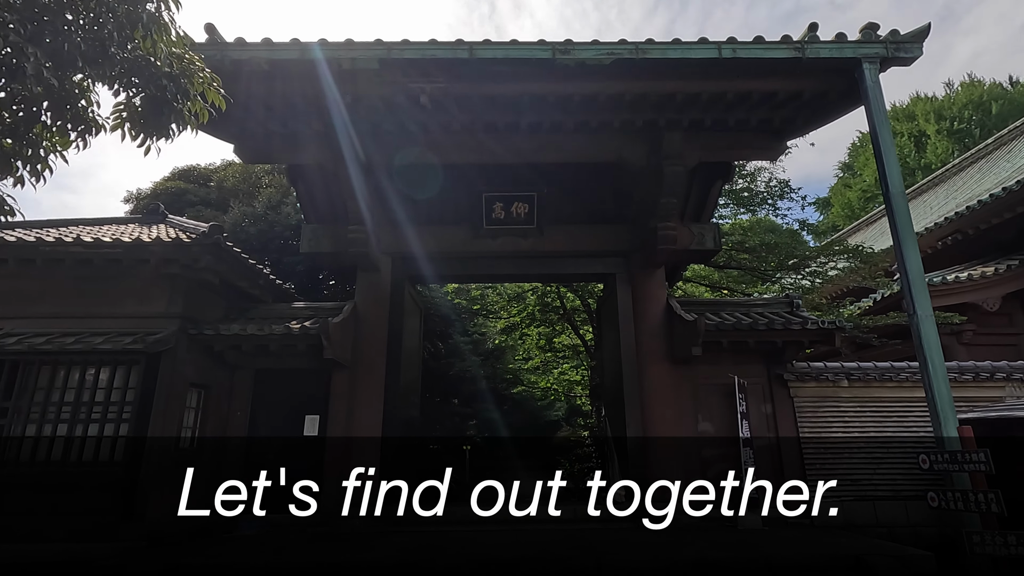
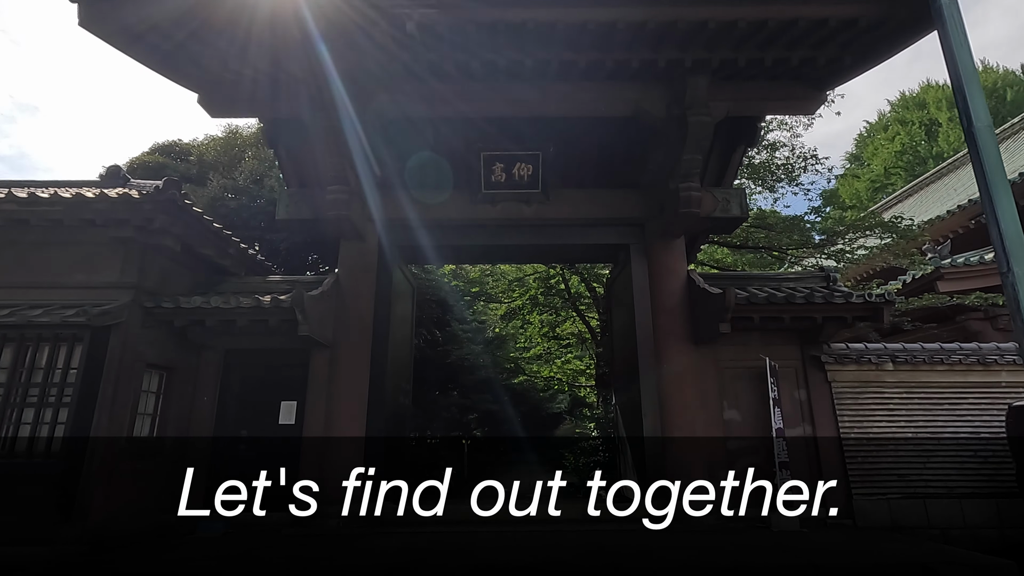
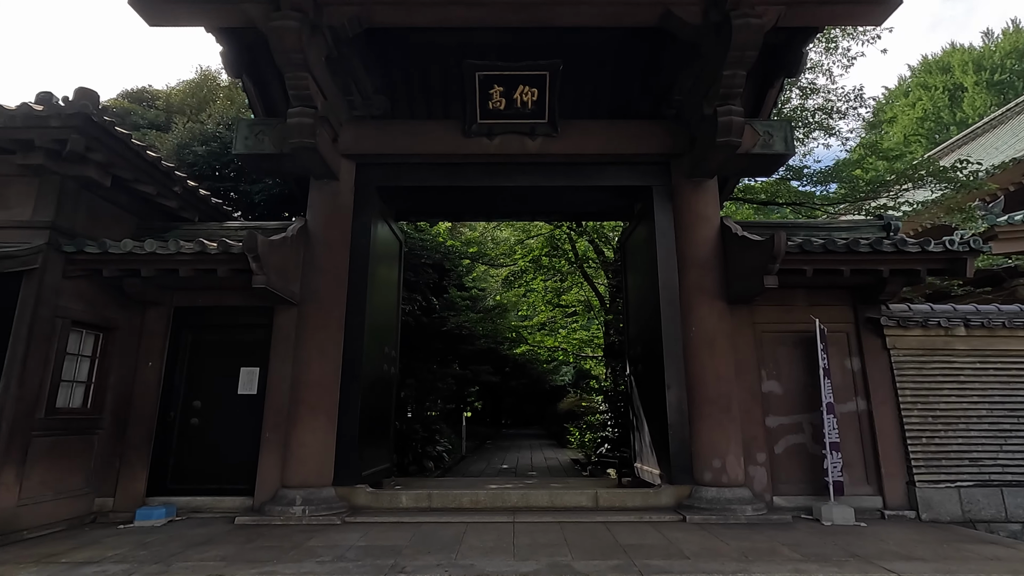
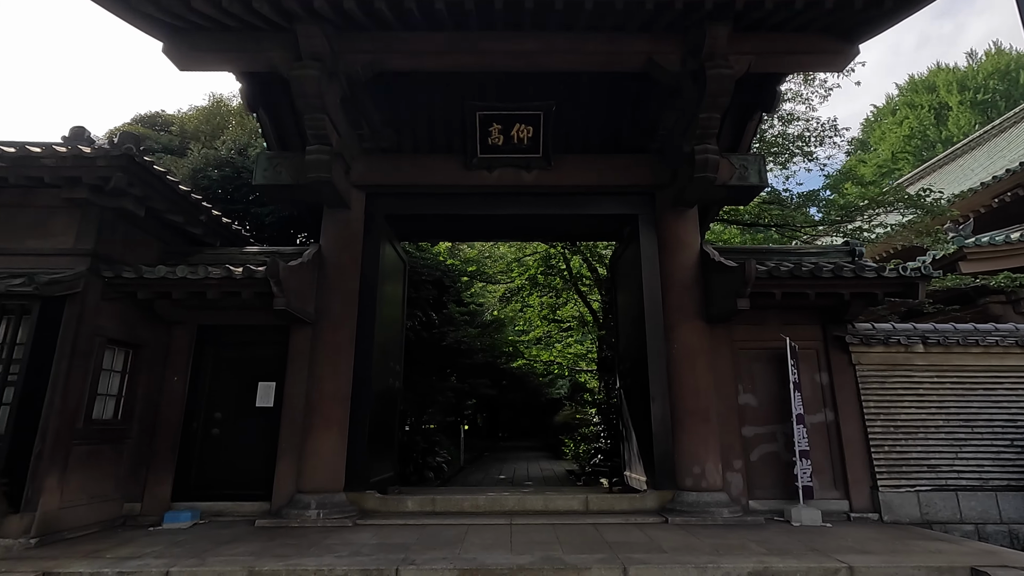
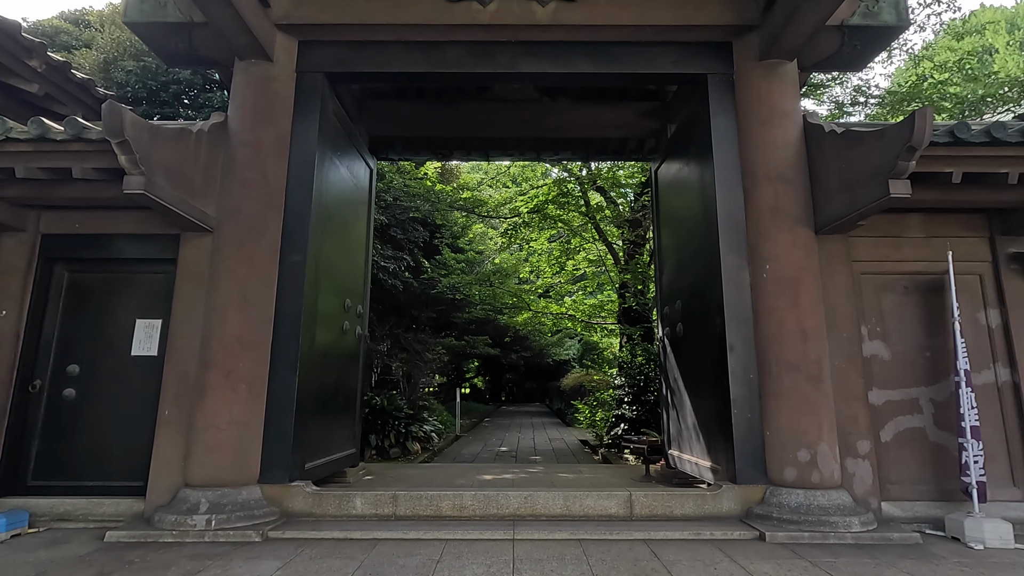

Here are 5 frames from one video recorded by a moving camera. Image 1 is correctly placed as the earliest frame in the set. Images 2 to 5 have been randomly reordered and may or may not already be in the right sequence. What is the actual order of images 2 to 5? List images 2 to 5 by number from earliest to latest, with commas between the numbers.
2, 4, 3, 5
